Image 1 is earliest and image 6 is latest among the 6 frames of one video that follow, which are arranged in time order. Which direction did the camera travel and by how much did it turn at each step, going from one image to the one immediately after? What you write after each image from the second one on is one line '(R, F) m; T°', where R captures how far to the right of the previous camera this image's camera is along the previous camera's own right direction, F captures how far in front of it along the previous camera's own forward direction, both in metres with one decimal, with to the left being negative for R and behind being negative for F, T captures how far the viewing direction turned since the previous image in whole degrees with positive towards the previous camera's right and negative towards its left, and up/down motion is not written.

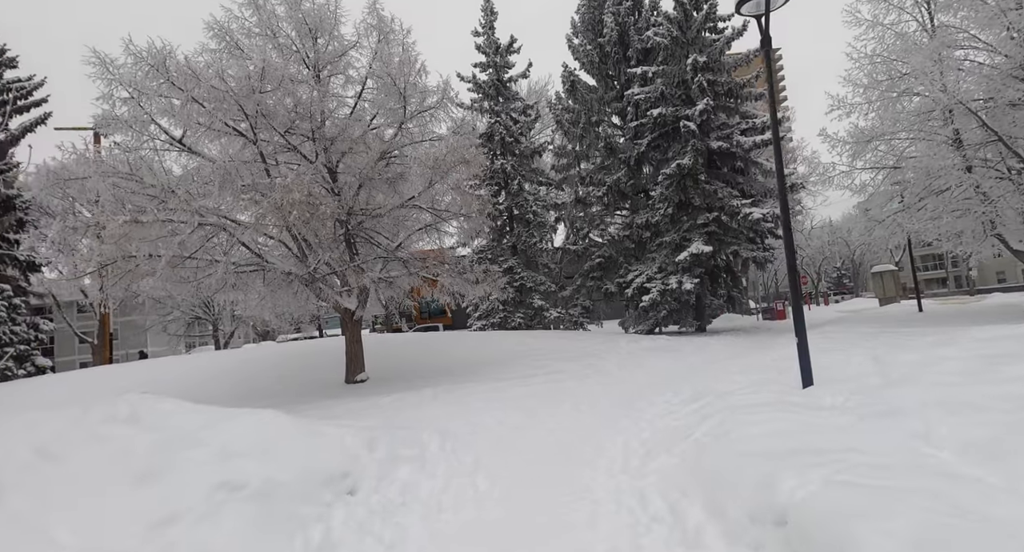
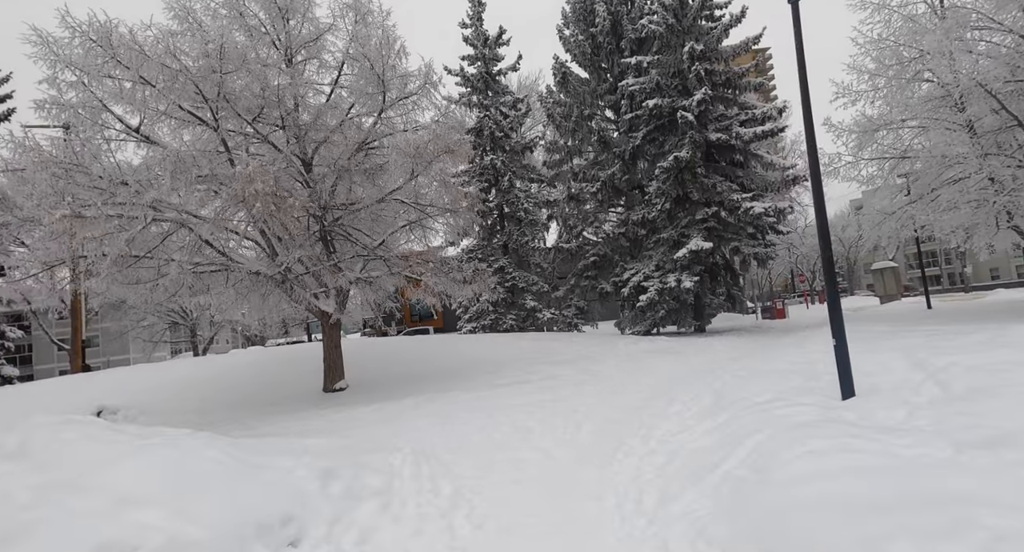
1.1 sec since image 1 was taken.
(+0.1, +0.8) m; +1°
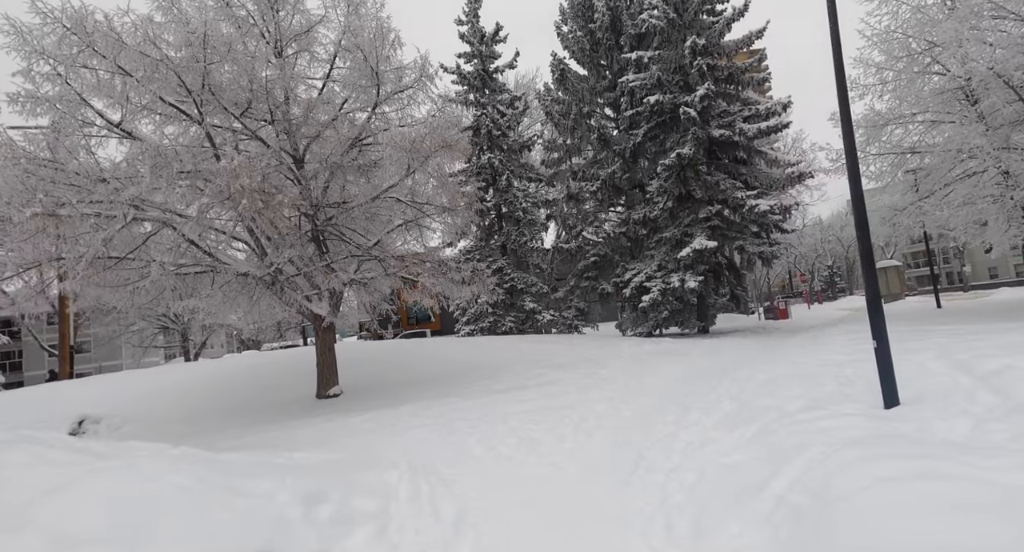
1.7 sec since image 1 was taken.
(-0.1, +0.4) m; 0°
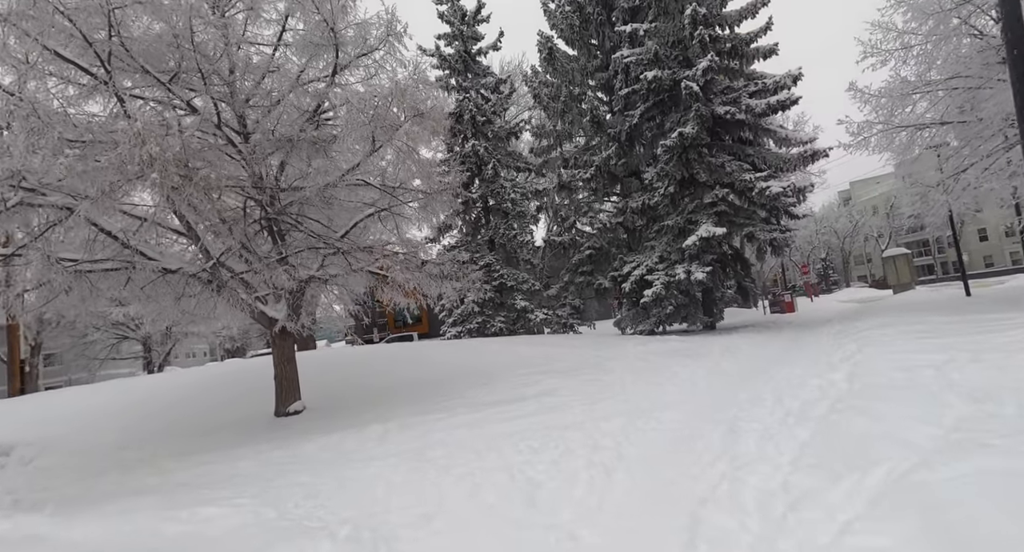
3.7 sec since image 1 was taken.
(0.0, +1.4) m; +1°
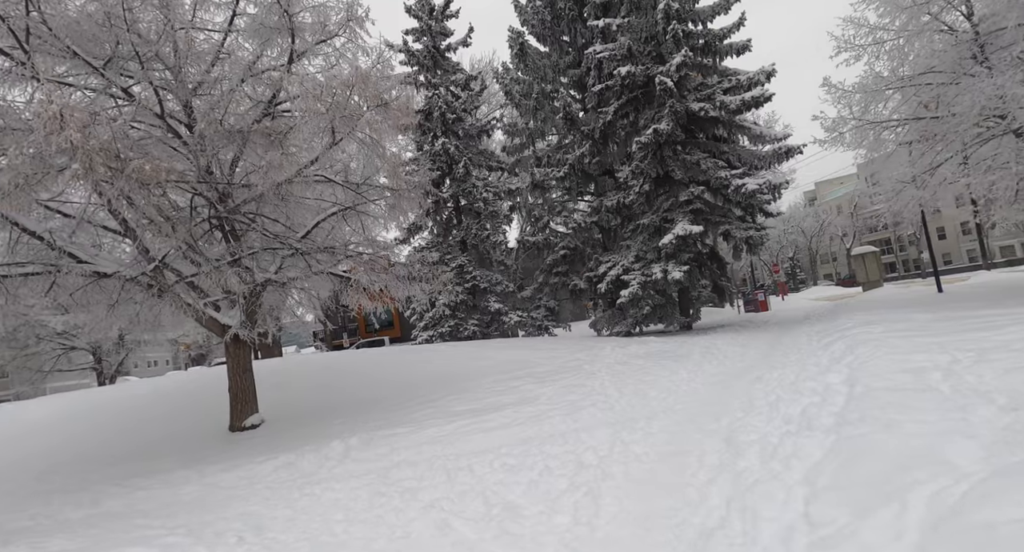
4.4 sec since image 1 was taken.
(0.0, +0.5) m; +3°
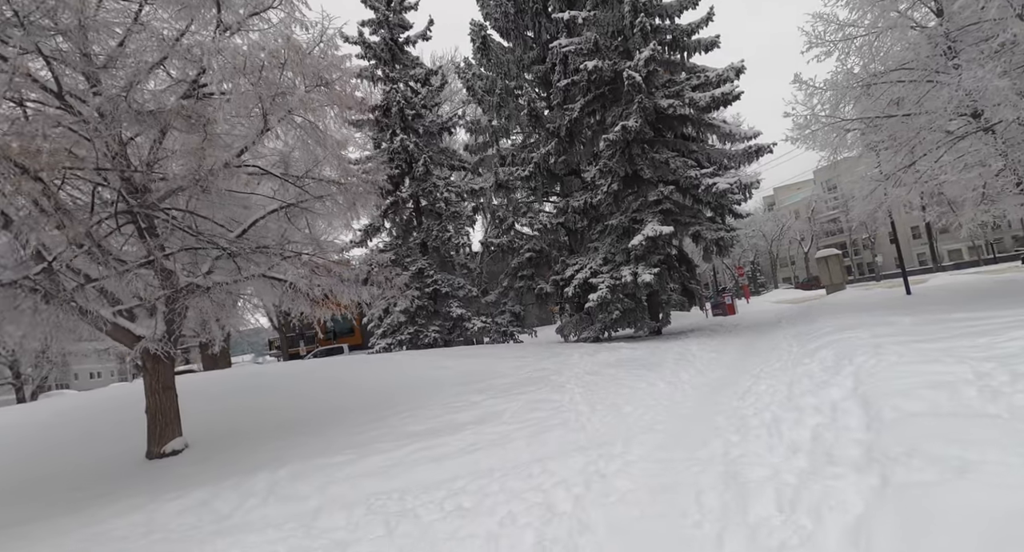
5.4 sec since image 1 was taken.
(+0.1, +0.8) m; +4°
